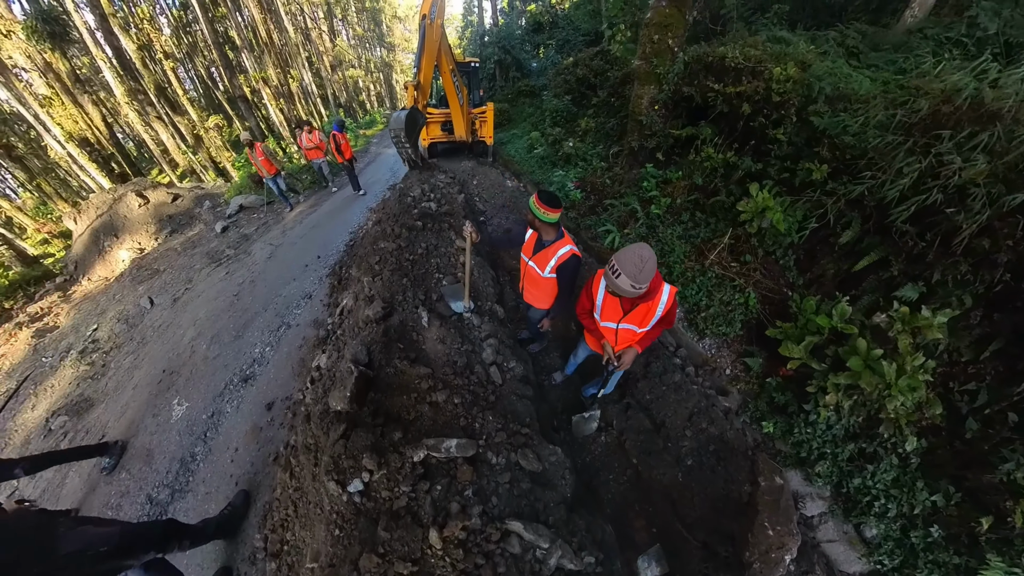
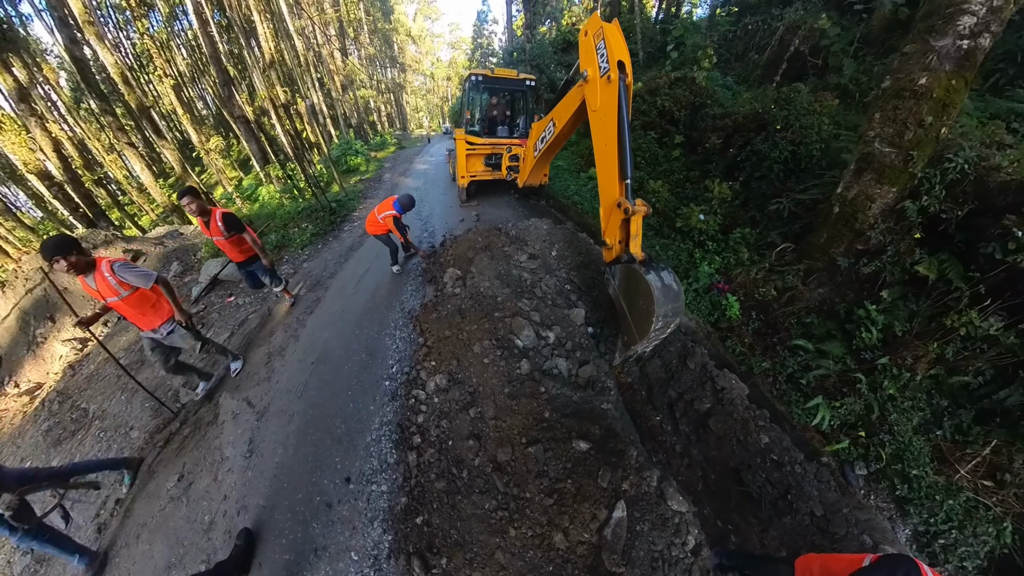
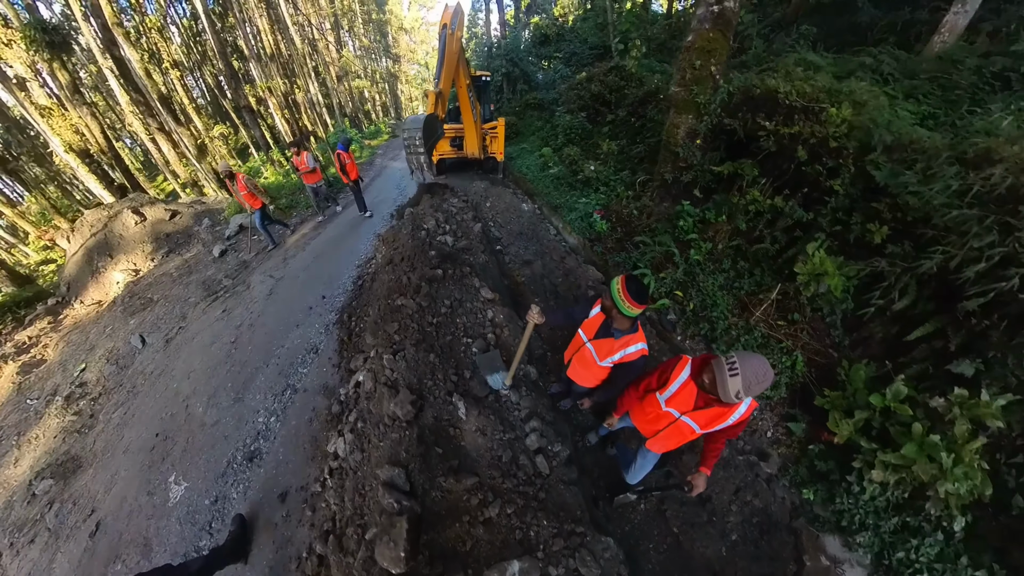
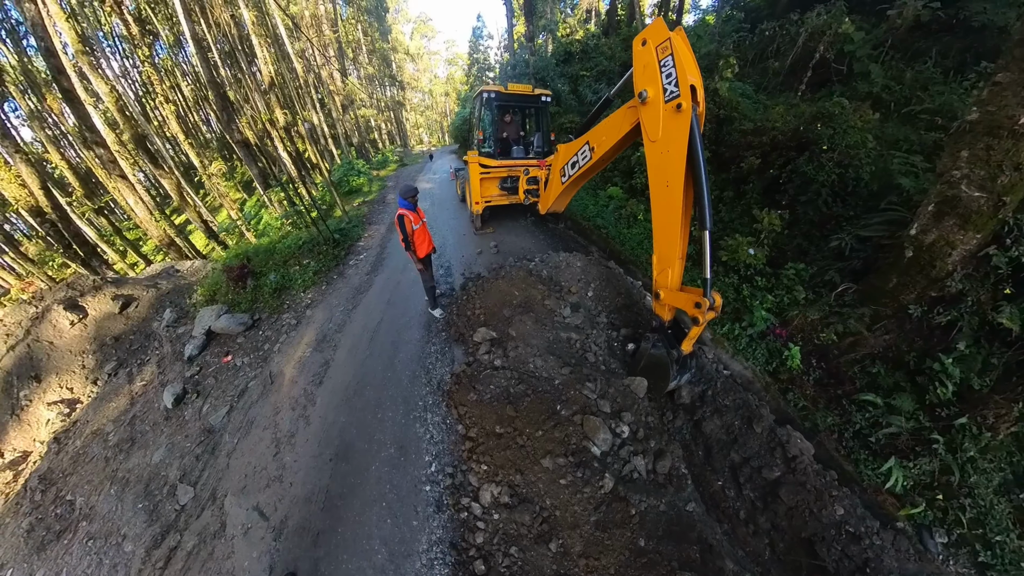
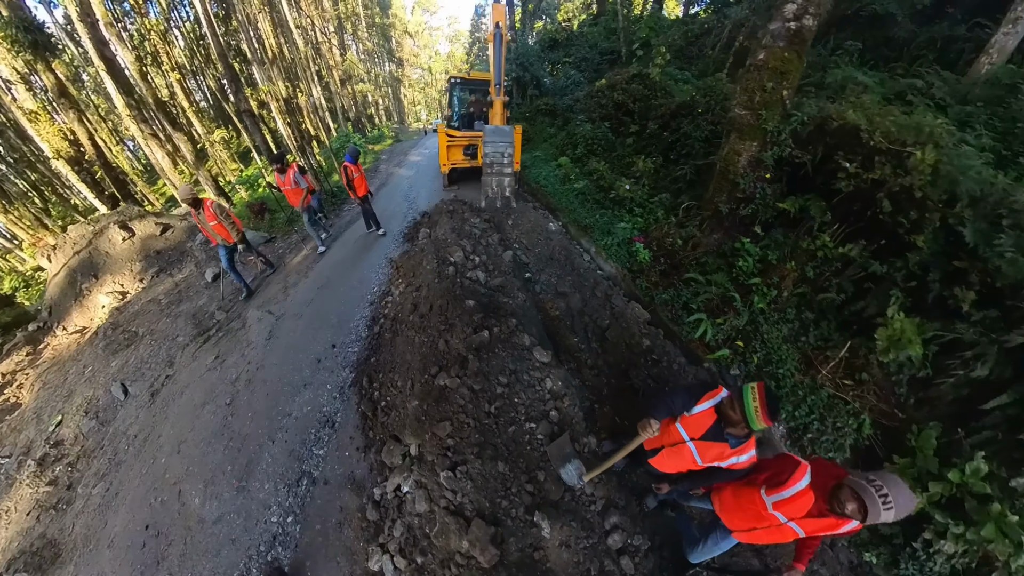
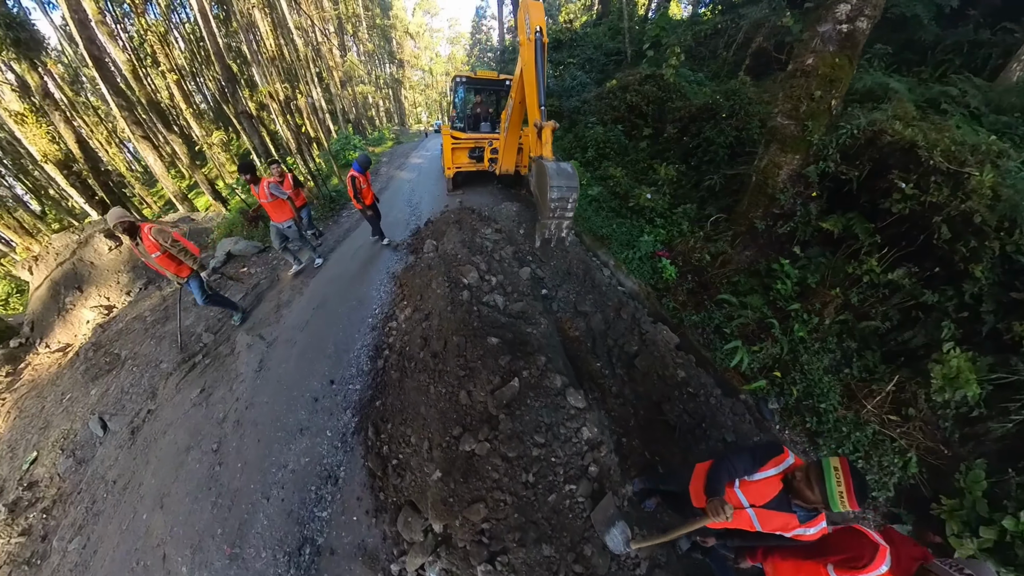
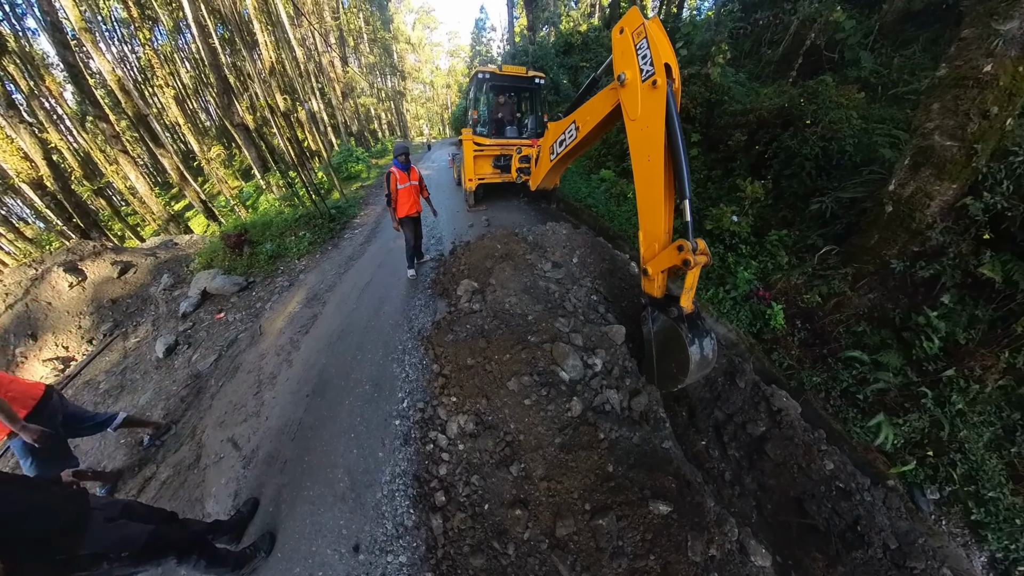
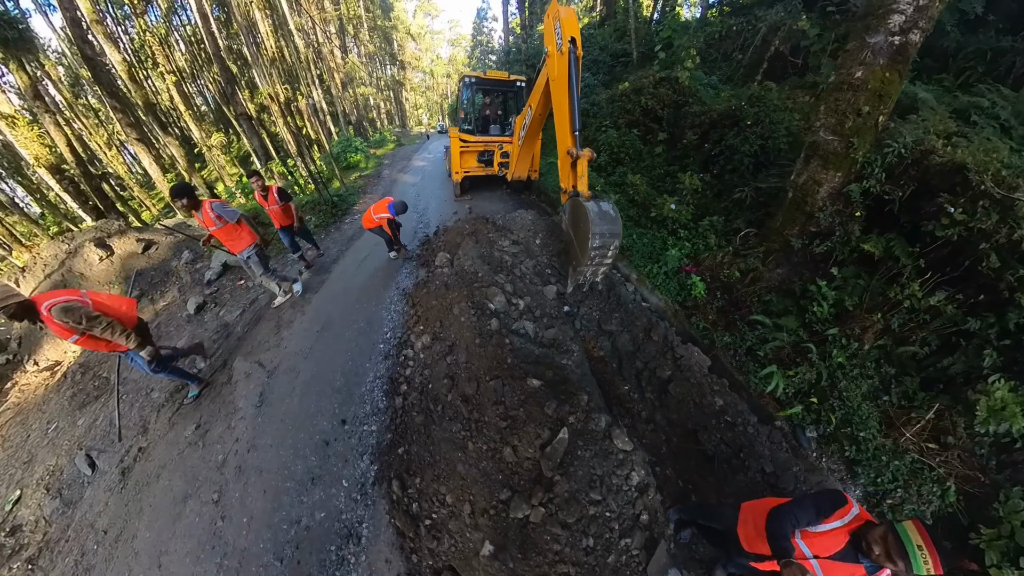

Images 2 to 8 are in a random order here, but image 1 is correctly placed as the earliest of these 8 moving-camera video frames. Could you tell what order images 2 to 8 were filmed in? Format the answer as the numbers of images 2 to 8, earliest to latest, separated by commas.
3, 5, 6, 8, 2, 7, 4
